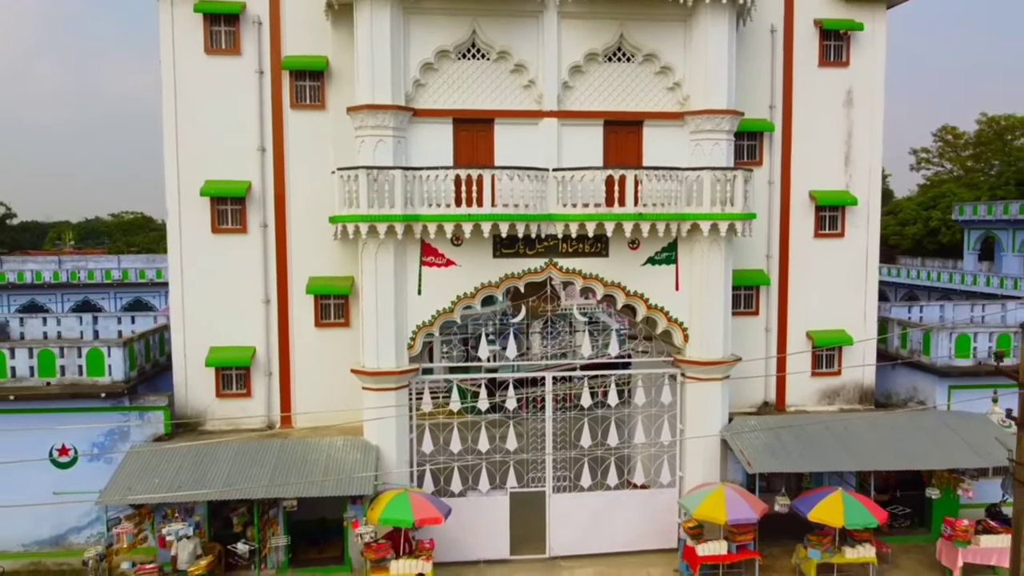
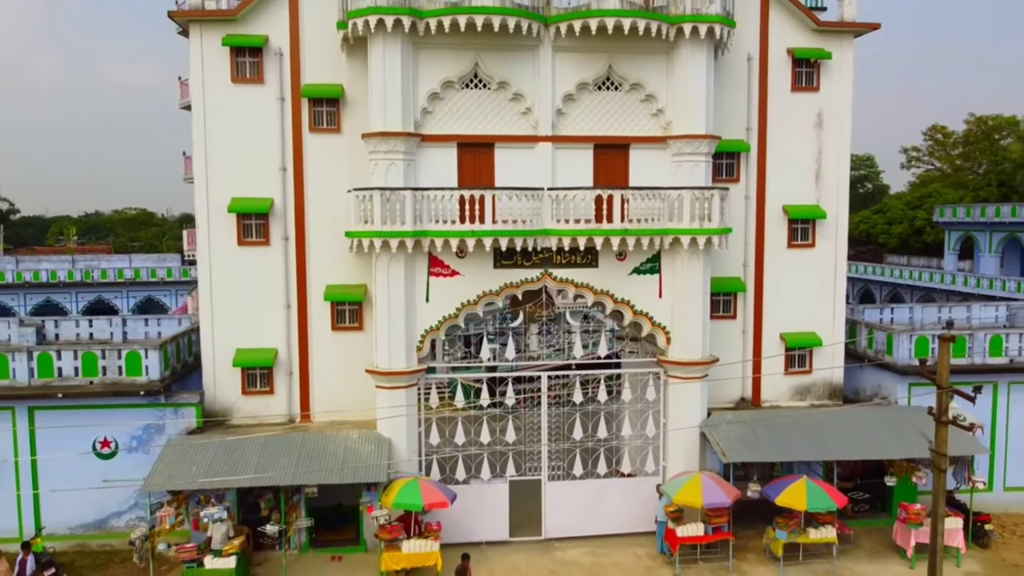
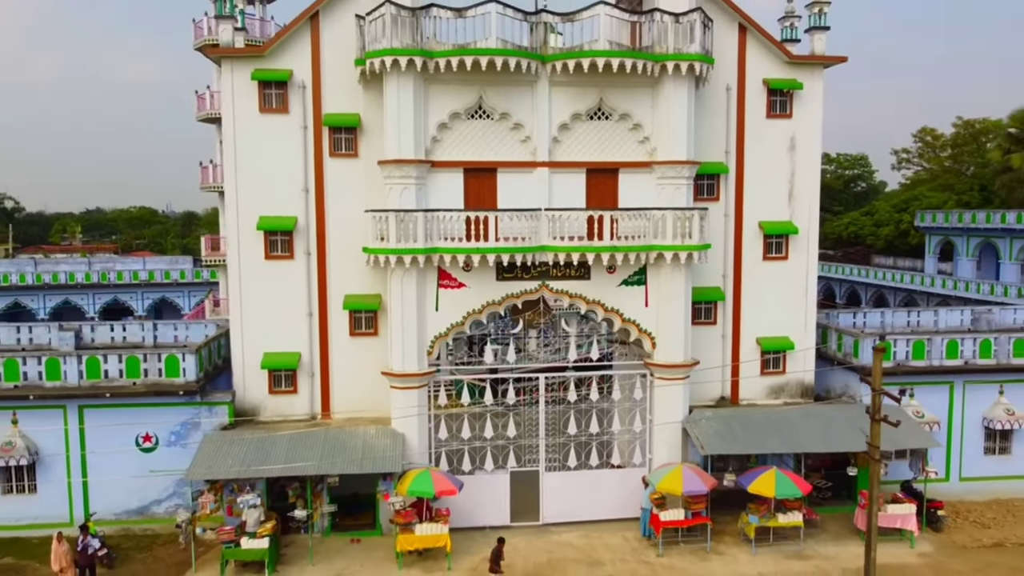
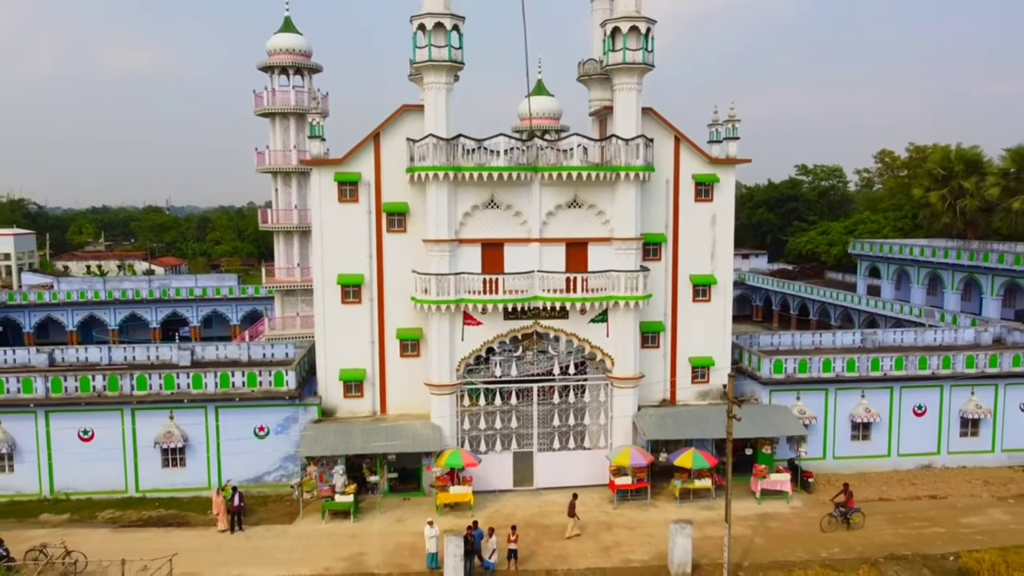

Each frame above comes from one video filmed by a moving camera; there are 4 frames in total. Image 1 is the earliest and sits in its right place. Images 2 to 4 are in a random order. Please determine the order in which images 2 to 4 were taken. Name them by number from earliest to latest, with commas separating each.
2, 3, 4
